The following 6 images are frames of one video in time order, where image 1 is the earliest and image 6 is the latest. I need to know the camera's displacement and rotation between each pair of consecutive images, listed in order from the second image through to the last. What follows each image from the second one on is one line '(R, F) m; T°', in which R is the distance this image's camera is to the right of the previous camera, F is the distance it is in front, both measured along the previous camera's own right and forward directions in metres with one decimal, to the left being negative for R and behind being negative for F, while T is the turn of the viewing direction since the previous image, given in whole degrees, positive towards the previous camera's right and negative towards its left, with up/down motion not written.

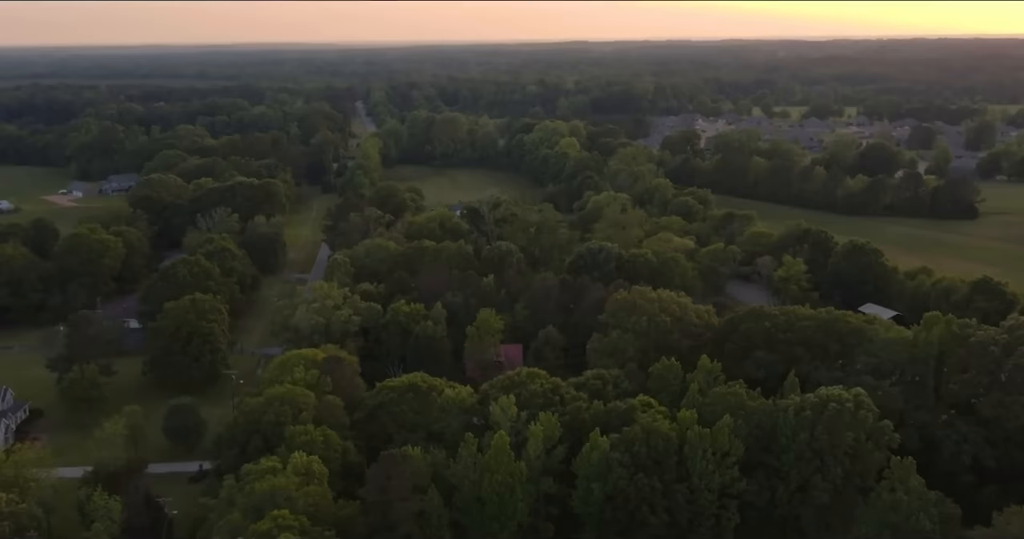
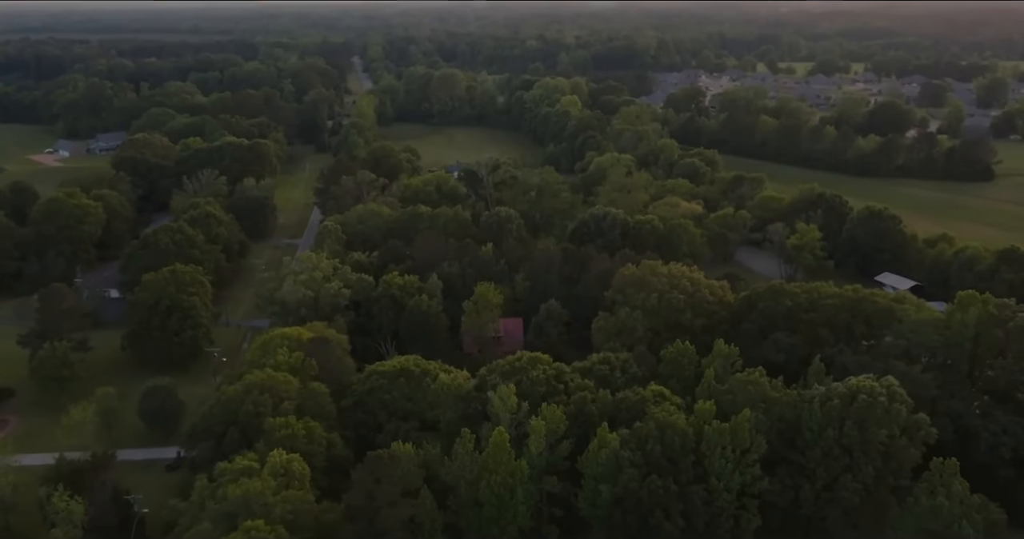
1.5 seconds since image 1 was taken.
(0.0, +3.8) m; 0°
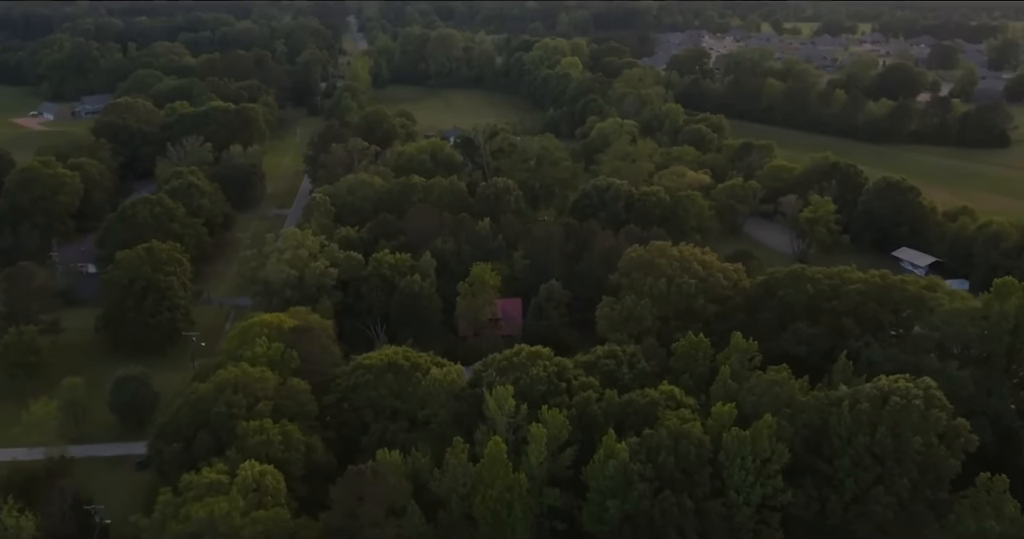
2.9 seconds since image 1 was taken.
(0.0, +3.7) m; 0°
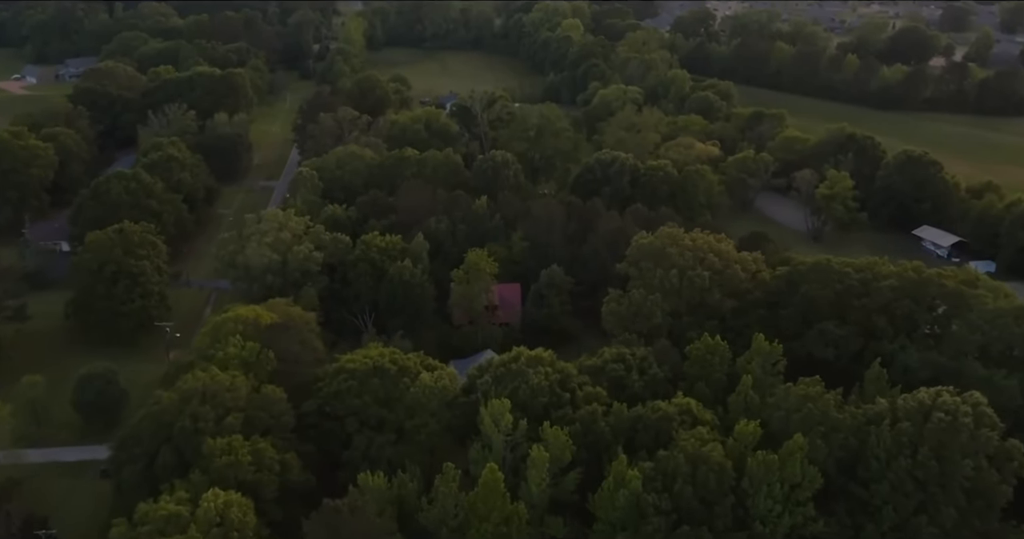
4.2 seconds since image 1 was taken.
(0.0, +3.9) m; 0°
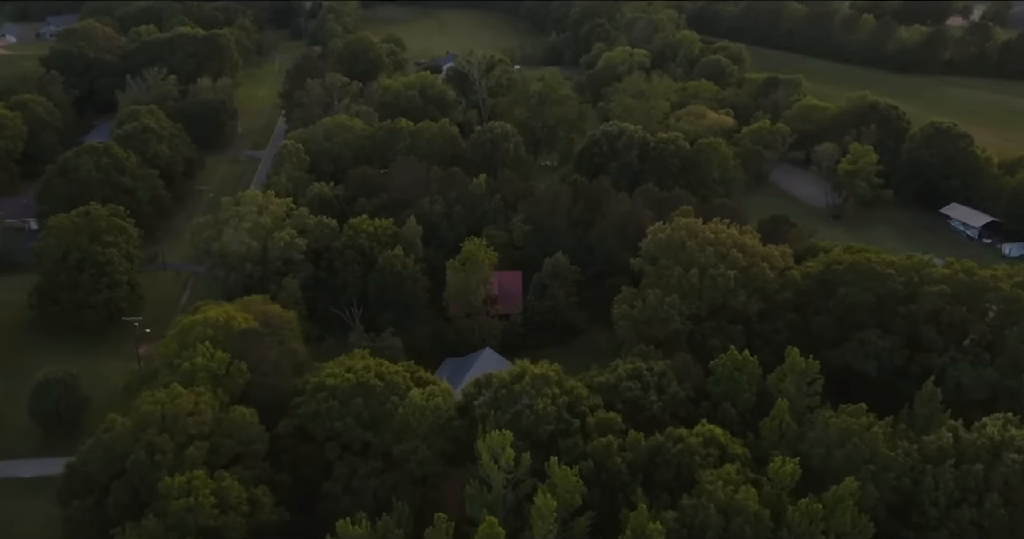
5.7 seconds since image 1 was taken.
(-0.1, +4.2) m; 0°
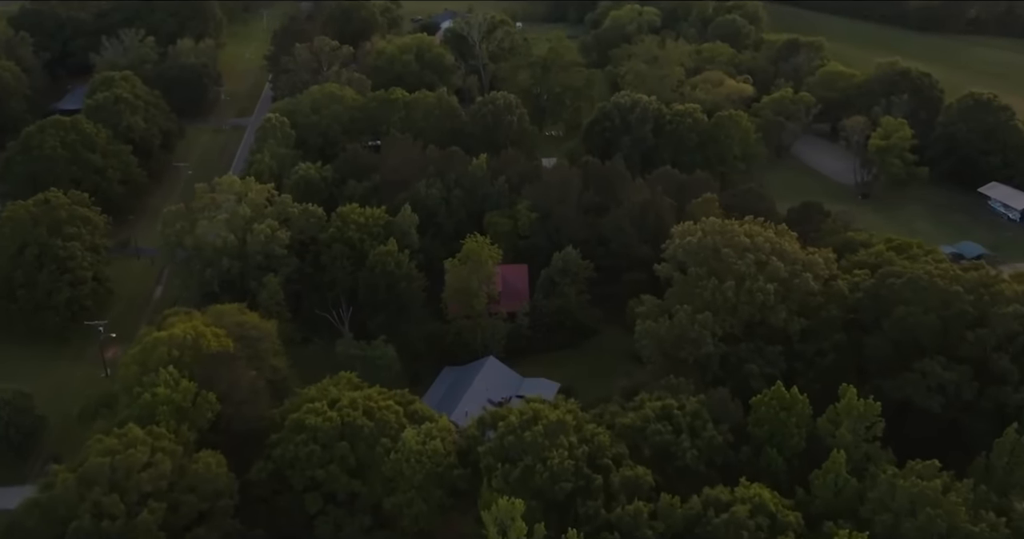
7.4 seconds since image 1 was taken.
(-0.3, +4.6) m; 0°
